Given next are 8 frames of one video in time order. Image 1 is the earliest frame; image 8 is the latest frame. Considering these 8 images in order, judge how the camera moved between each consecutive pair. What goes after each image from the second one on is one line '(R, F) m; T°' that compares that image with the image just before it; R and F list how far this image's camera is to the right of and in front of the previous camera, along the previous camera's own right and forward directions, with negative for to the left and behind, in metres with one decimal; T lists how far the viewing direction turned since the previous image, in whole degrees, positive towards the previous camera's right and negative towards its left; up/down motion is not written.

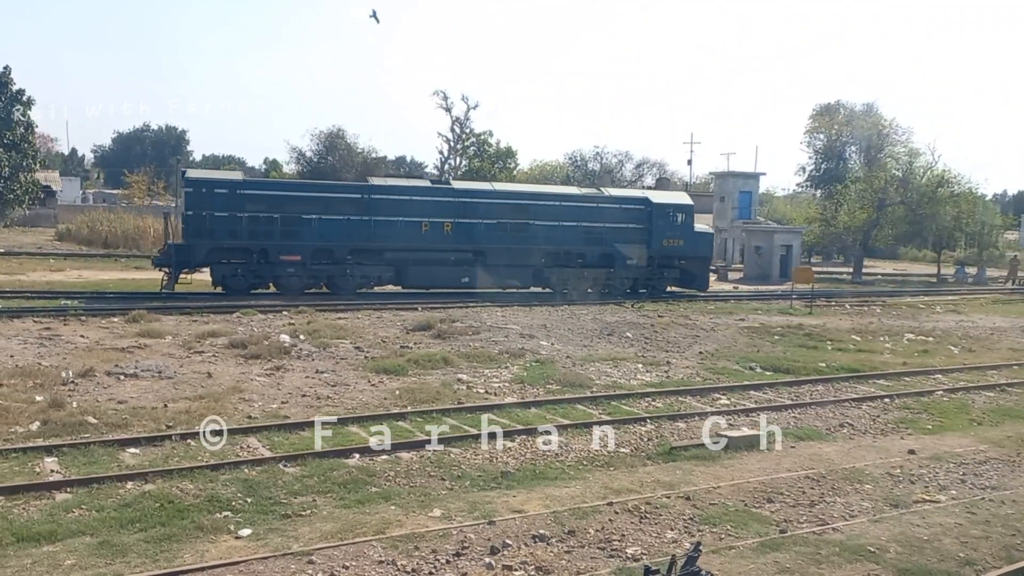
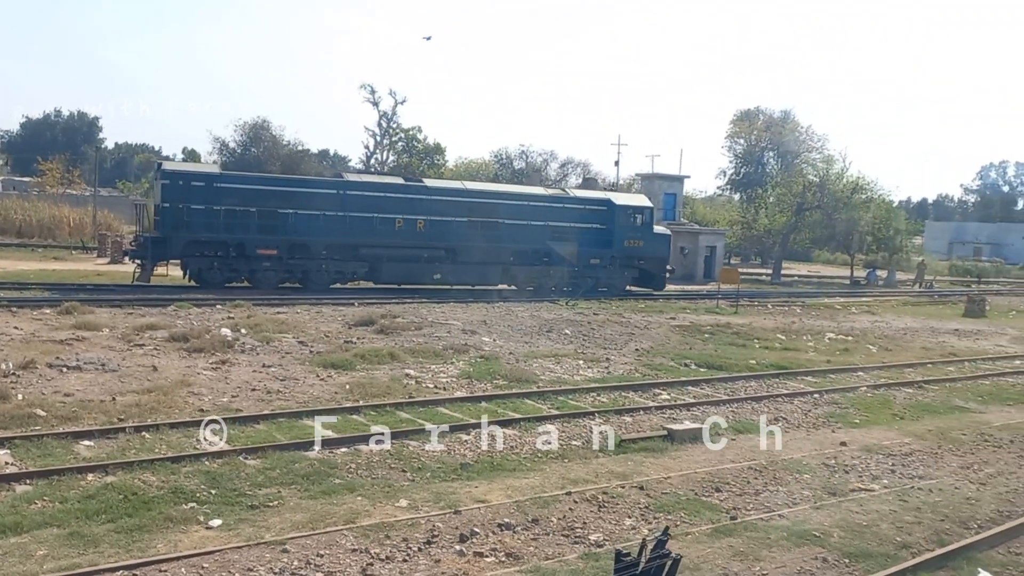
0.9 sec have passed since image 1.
(-0.4, -0.2) m; +5°
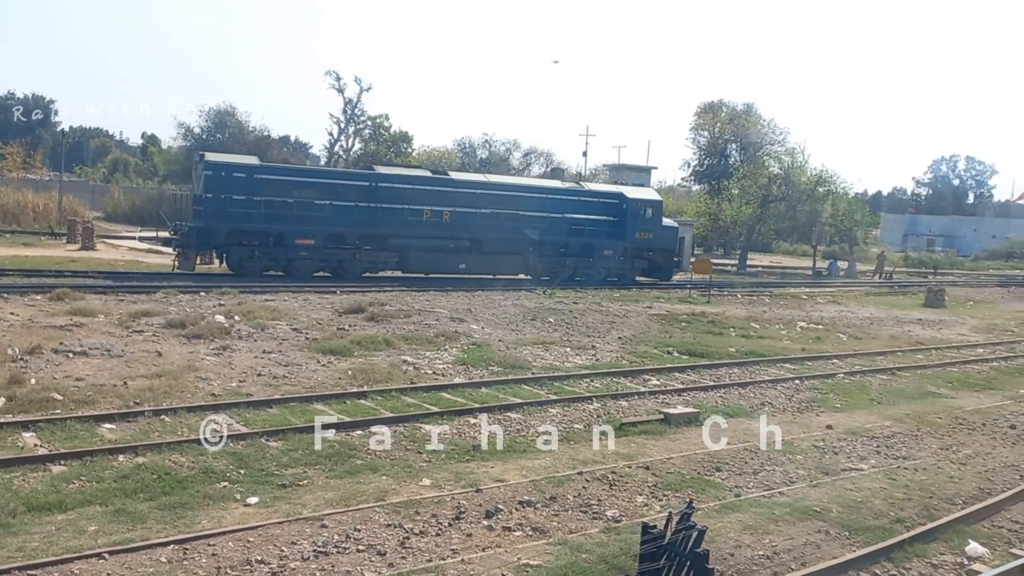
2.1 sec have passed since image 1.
(-0.6, -0.4) m; +2°
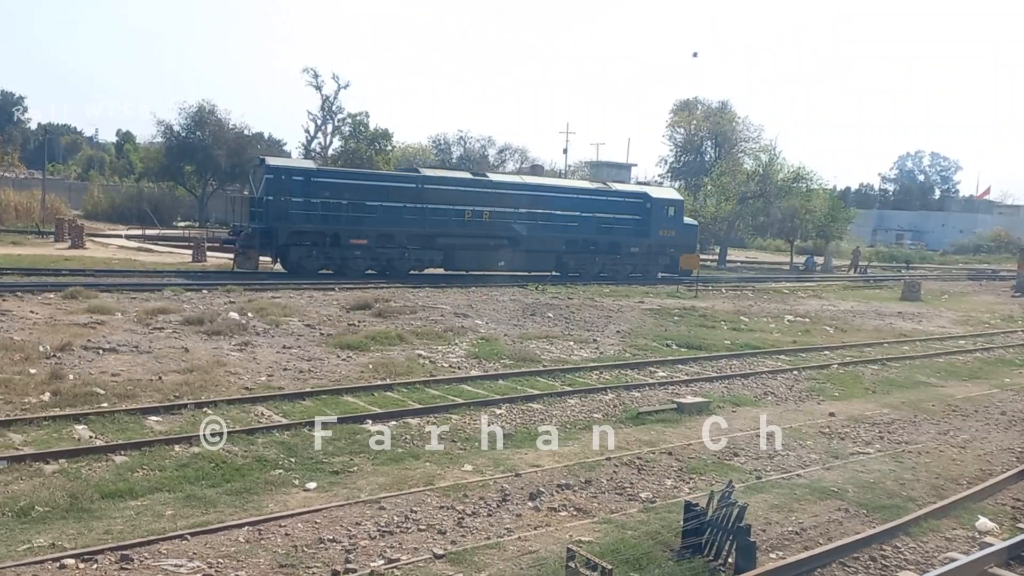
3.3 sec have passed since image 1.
(-0.6, -0.5) m; +2°
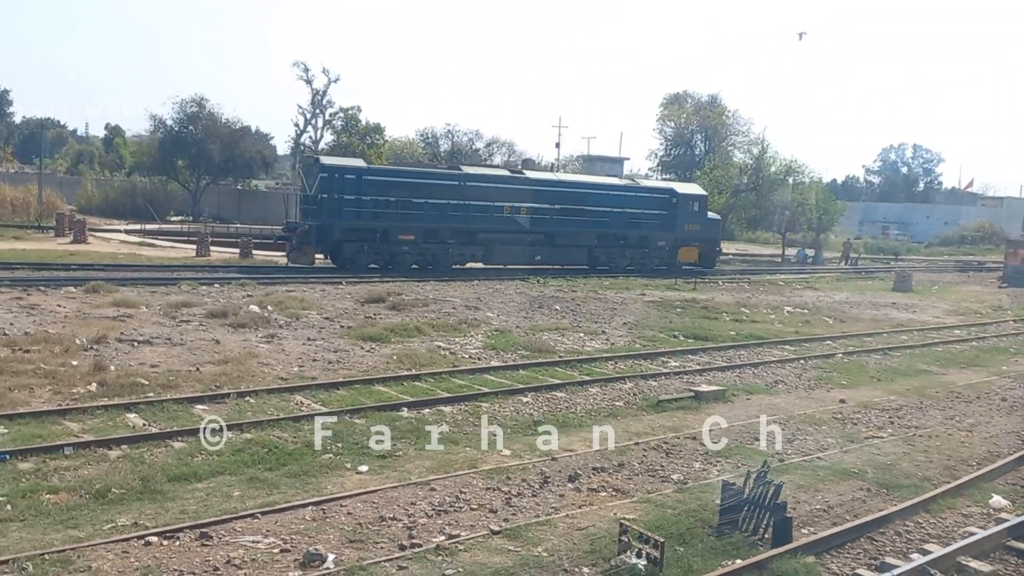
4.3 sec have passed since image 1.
(-0.5, -0.4) m; +1°
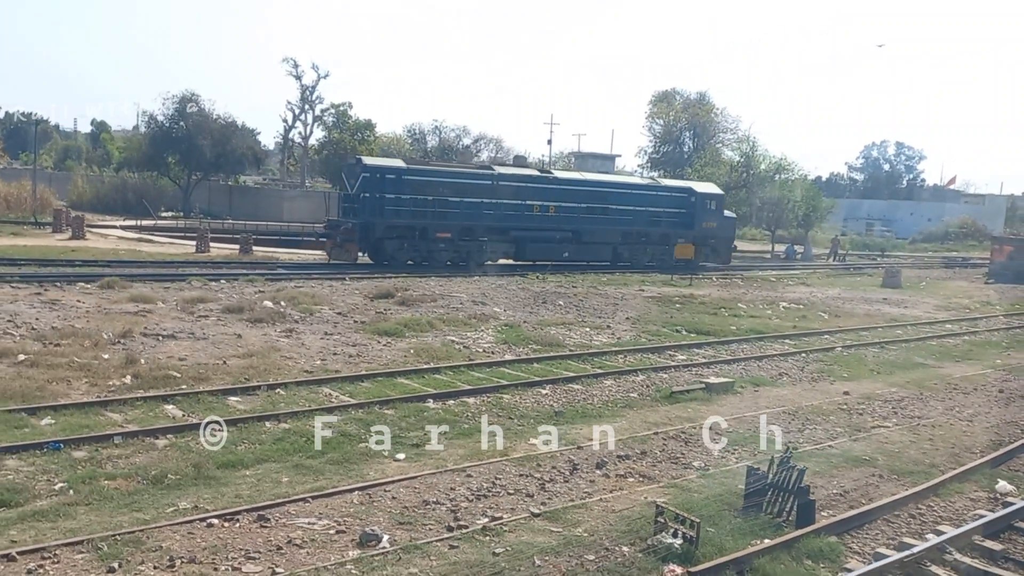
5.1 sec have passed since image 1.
(-0.4, -0.4) m; +1°
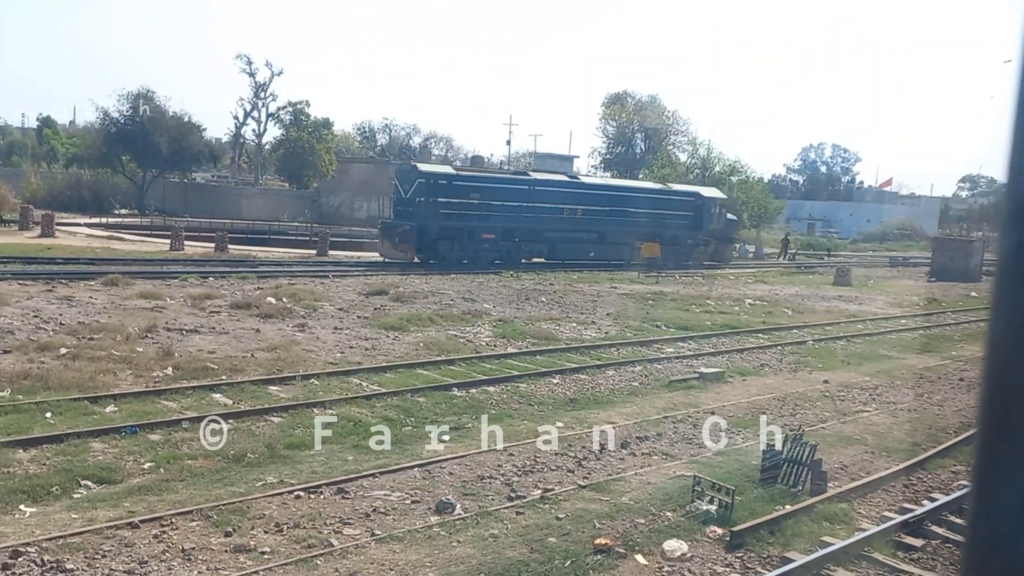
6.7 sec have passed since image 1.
(-0.9, -0.8) m; +3°
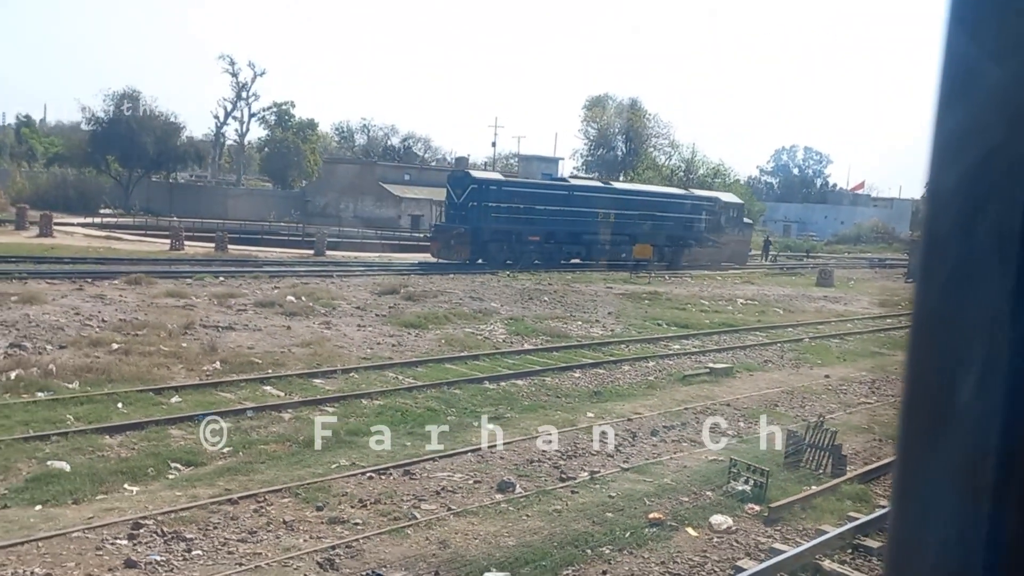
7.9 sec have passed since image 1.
(-0.7, -0.7) m; +1°
